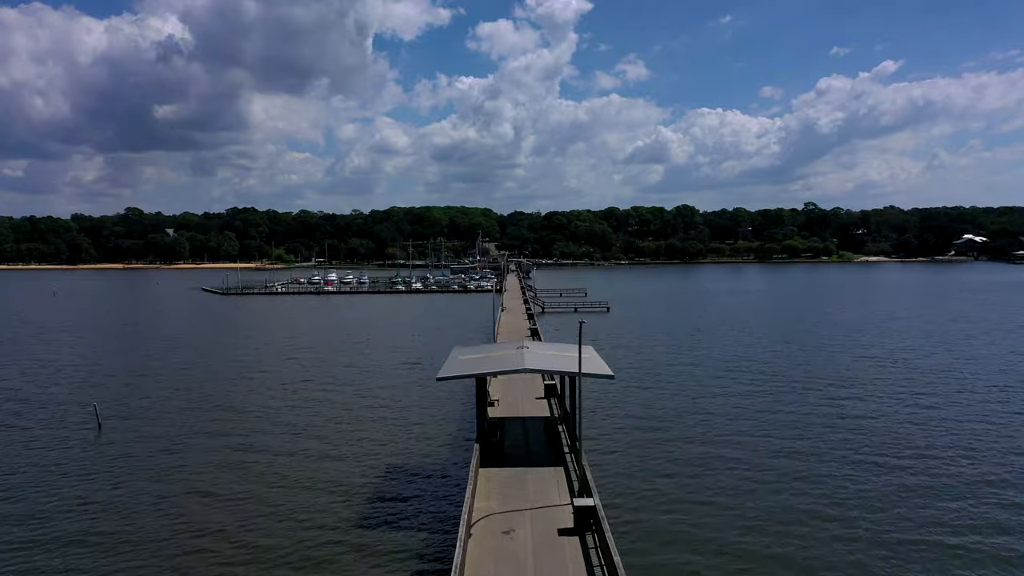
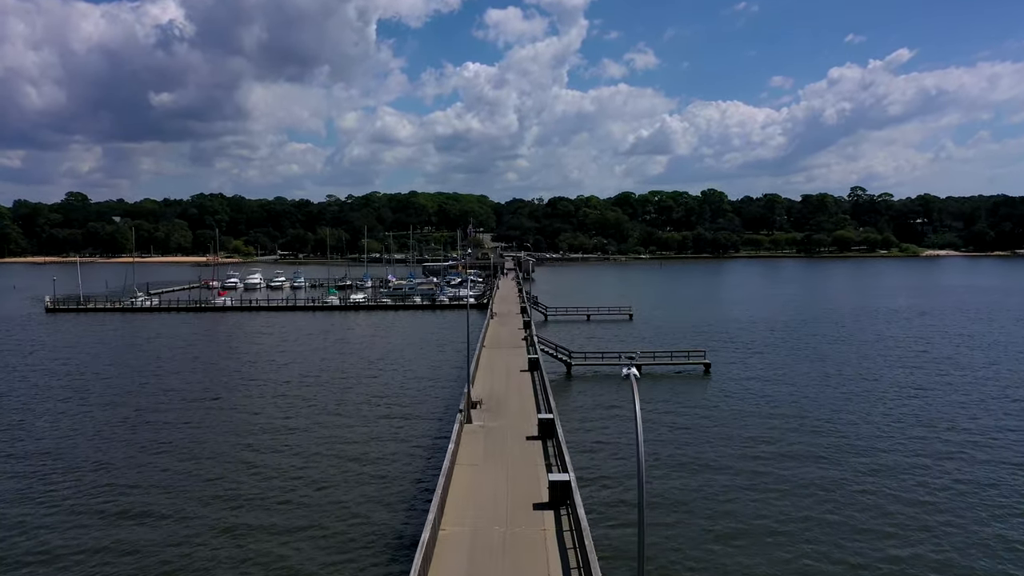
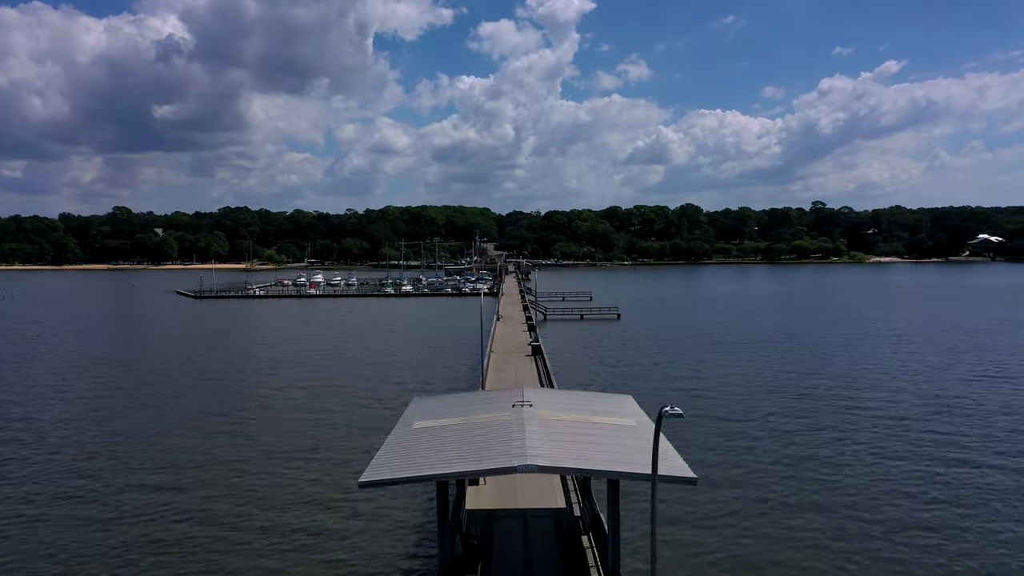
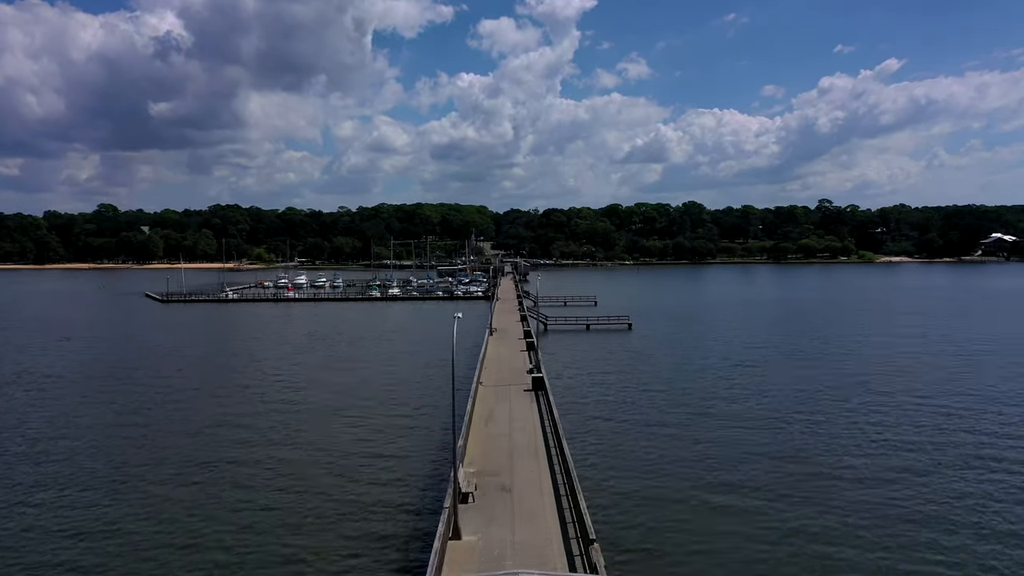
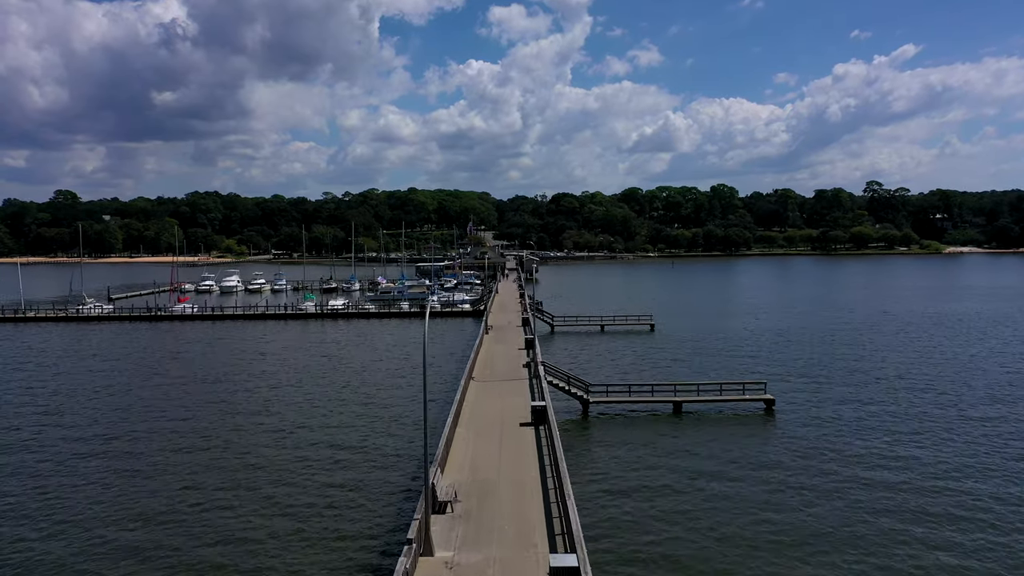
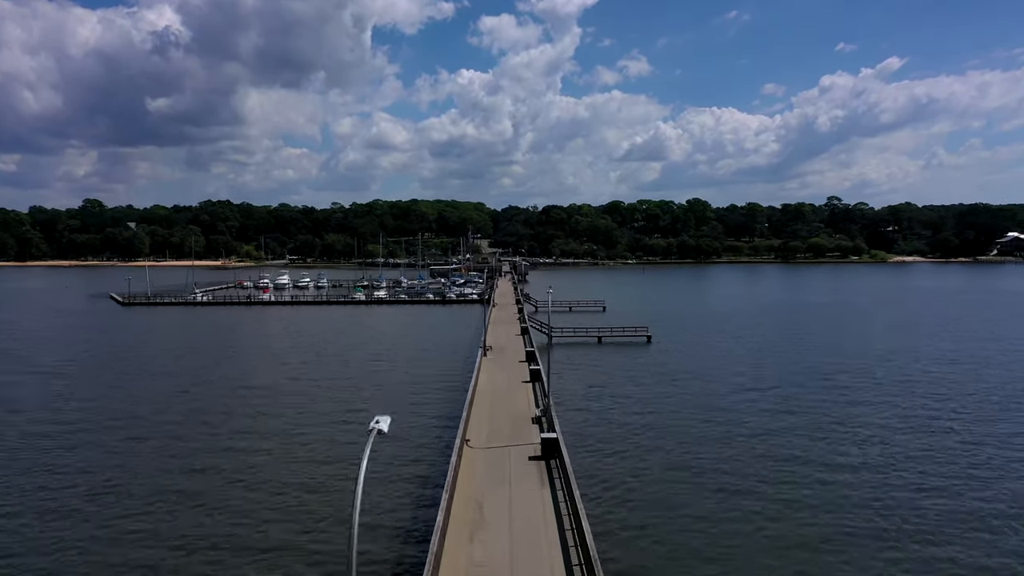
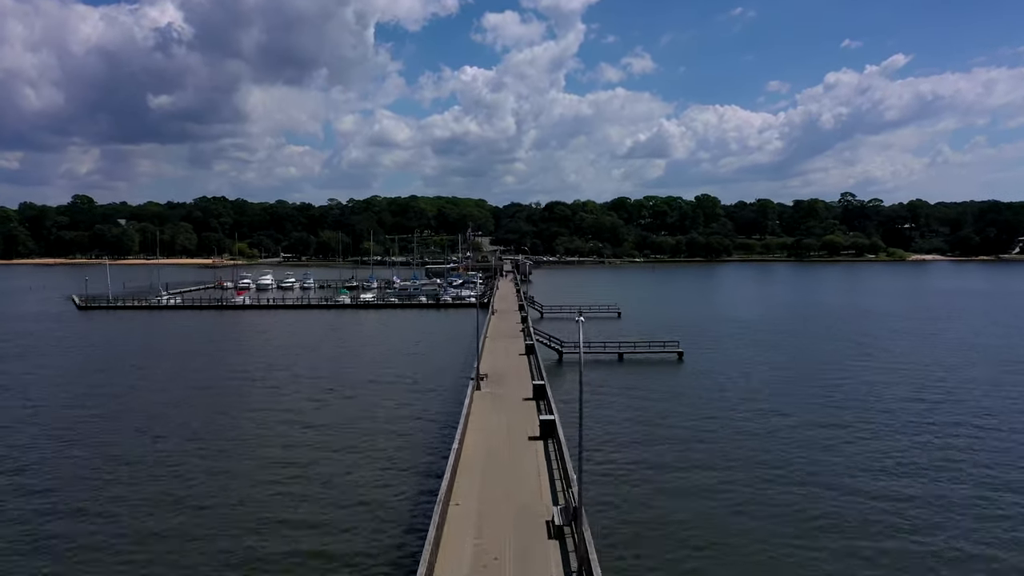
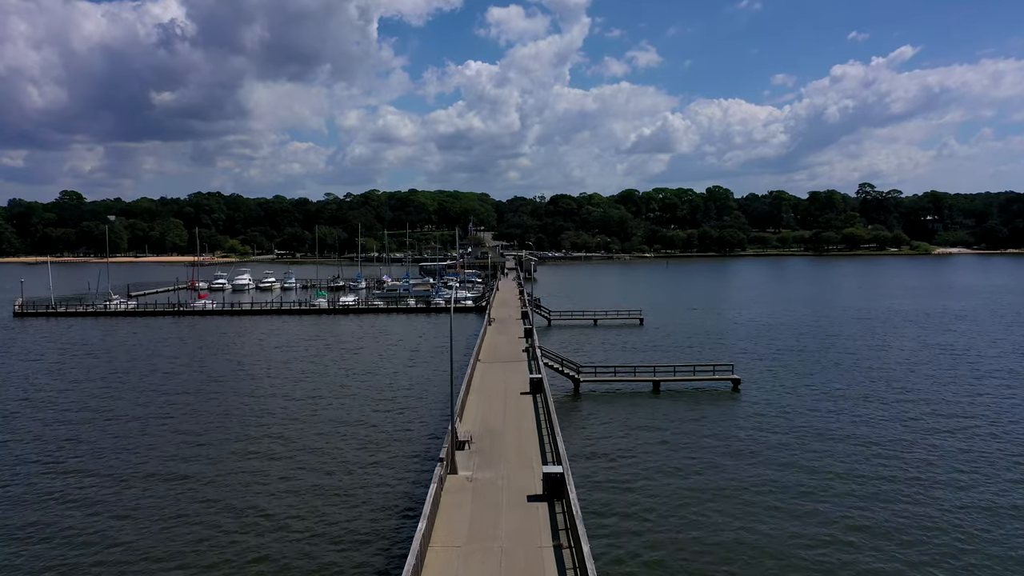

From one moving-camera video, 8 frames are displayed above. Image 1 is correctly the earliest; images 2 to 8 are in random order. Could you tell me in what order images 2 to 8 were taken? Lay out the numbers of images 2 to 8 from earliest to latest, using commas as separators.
3, 4, 6, 7, 2, 8, 5
